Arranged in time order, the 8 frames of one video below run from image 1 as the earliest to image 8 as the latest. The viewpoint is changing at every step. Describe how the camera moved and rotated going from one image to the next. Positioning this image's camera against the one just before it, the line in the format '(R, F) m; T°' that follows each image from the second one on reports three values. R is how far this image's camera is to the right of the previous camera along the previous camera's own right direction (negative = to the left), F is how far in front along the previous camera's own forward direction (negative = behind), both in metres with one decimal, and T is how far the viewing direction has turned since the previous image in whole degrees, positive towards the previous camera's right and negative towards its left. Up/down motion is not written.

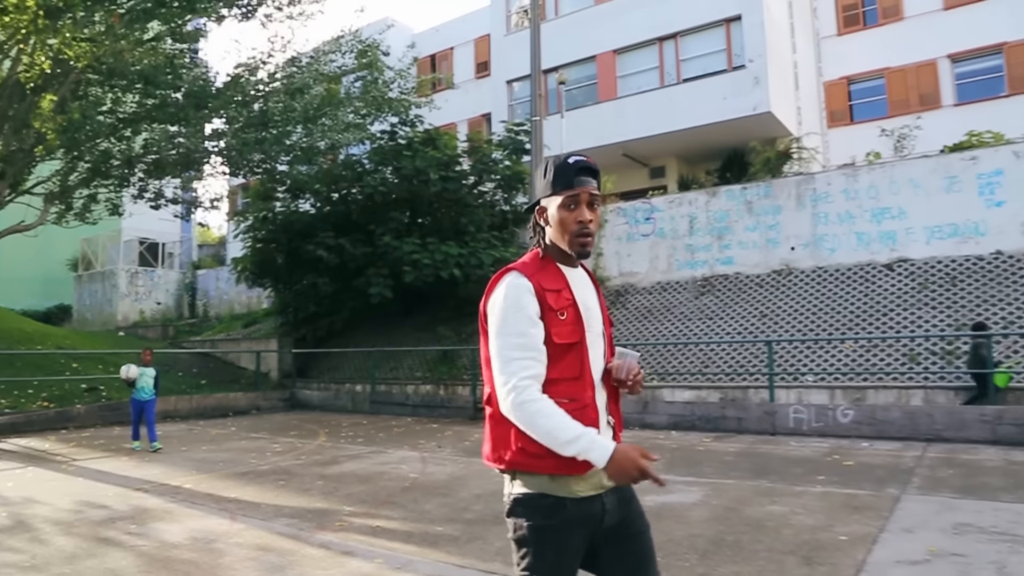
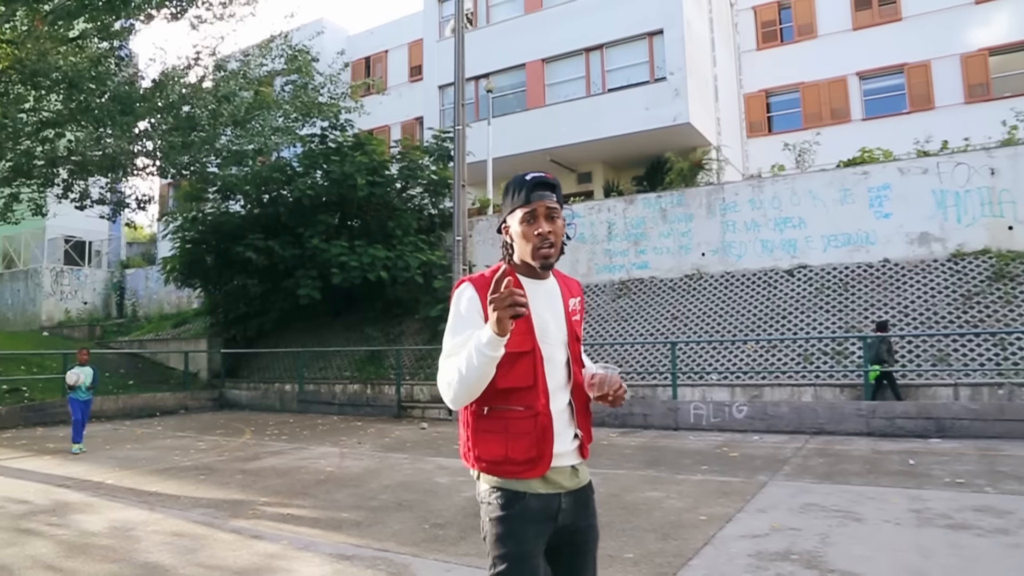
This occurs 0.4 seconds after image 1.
(+0.3, -0.5) m; +4°
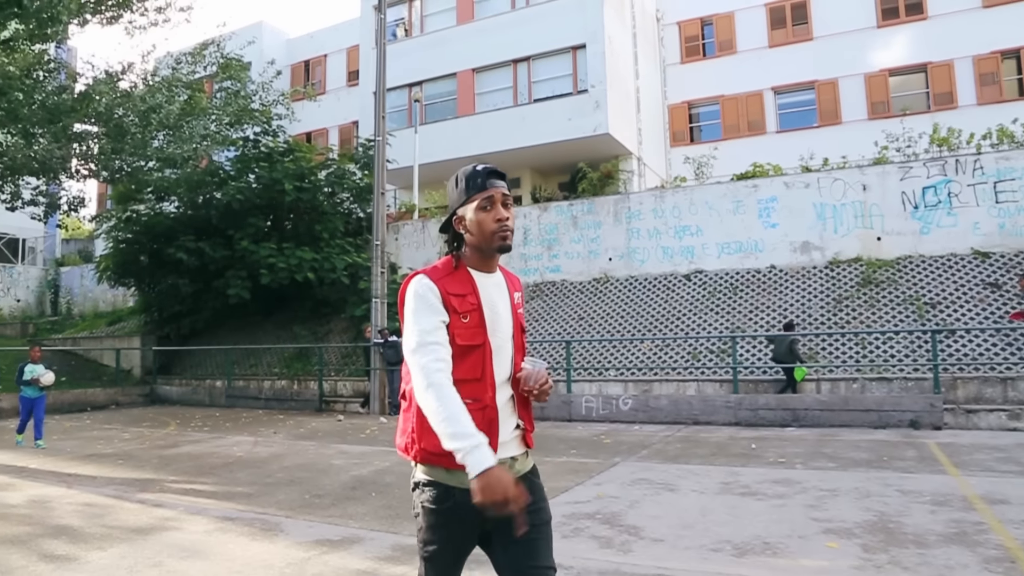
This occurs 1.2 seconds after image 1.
(+0.6, -0.9) m; +3°
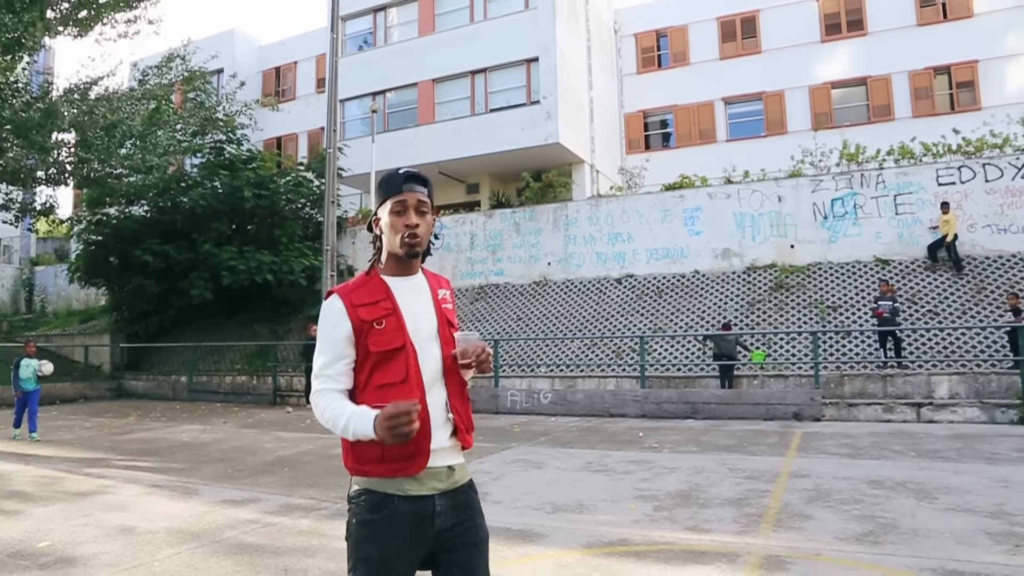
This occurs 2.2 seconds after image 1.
(+0.8, -1.1) m; +1°
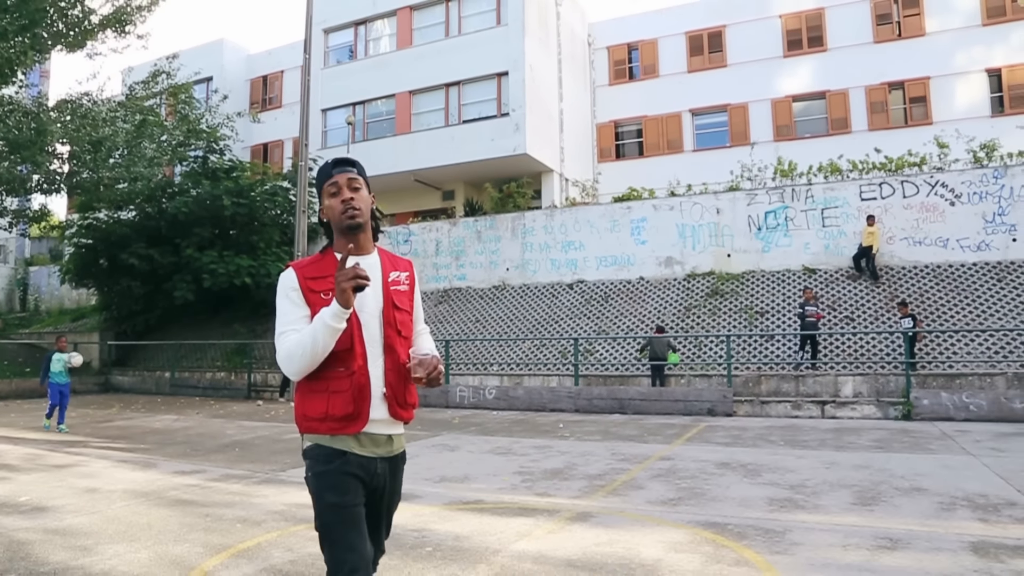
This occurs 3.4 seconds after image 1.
(+0.8, -1.2) m; 0°
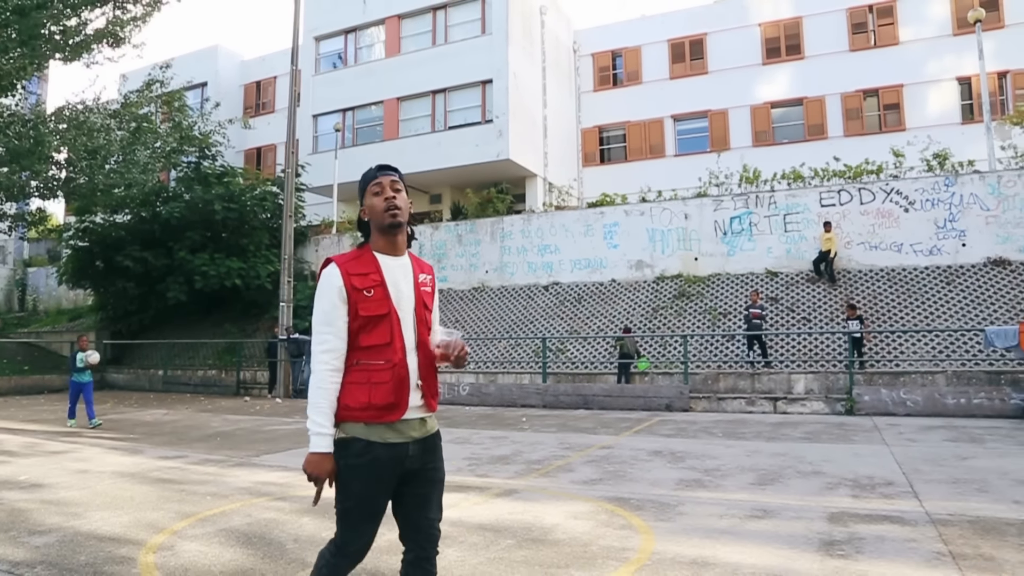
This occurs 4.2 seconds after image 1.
(+0.5, -0.8) m; 0°
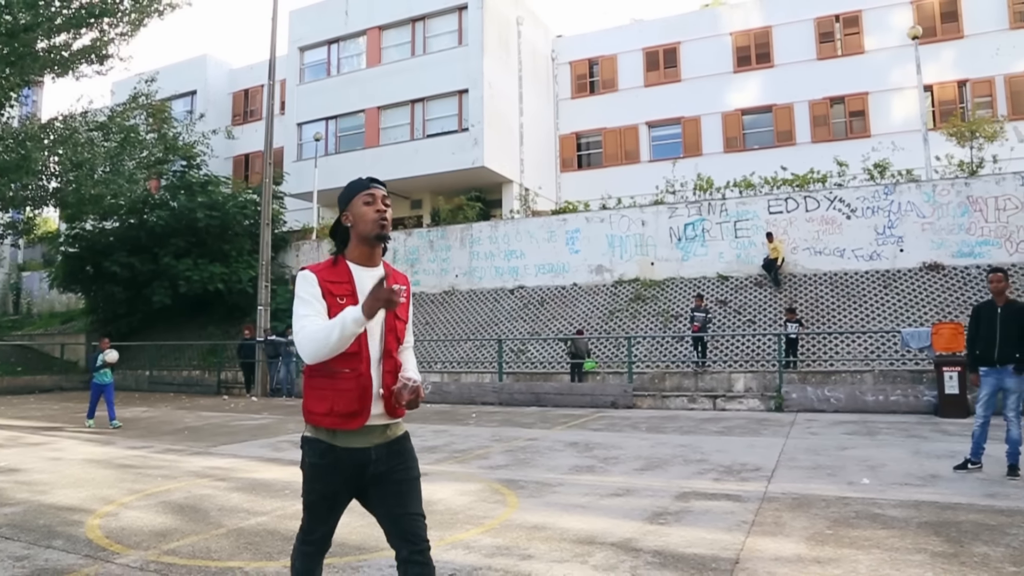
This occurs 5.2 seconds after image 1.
(+0.8, -0.9) m; 0°
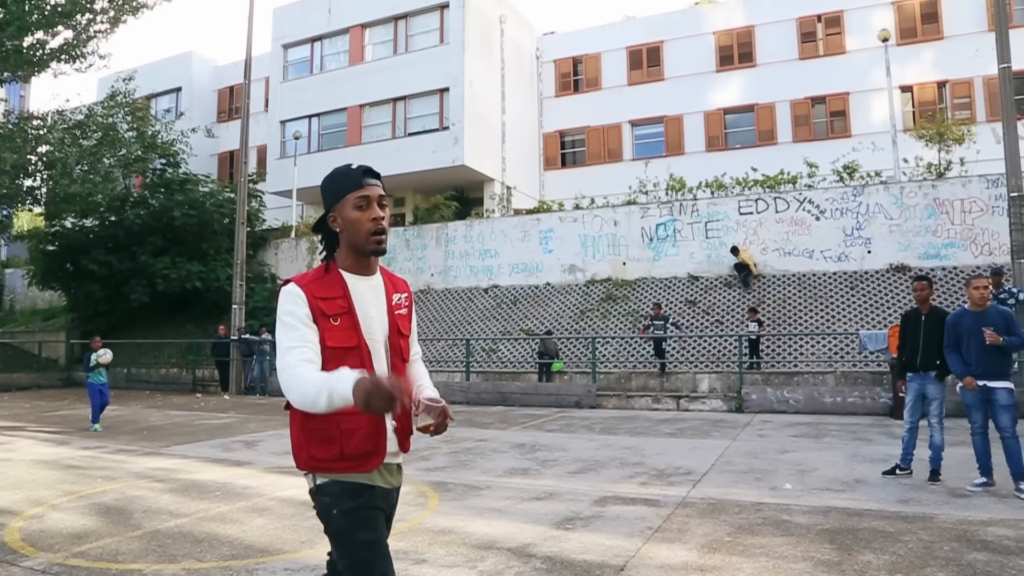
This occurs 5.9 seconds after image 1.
(+0.5, -0.1) m; 0°
